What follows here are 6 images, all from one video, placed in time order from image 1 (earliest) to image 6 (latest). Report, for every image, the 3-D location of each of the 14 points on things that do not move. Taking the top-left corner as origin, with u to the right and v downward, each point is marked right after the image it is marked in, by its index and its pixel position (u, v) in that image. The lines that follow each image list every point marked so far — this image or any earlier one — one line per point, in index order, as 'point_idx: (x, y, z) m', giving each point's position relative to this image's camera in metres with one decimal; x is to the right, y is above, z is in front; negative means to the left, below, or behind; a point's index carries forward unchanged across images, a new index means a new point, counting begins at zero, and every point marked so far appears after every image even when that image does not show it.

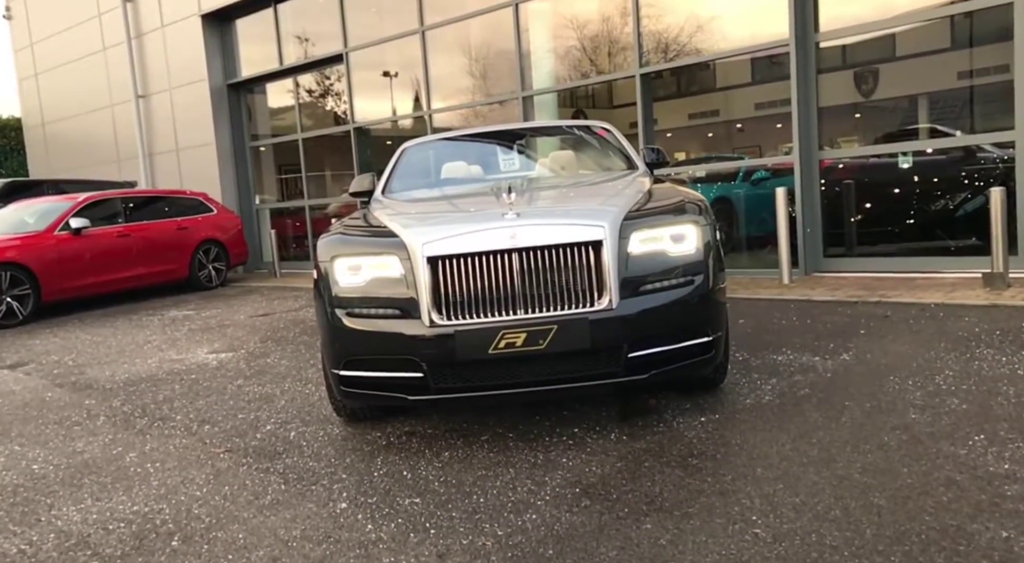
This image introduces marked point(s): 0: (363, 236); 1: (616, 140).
0: (-0.7, +0.2, +4.1) m
1: (+0.8, +1.0, +6.2) m
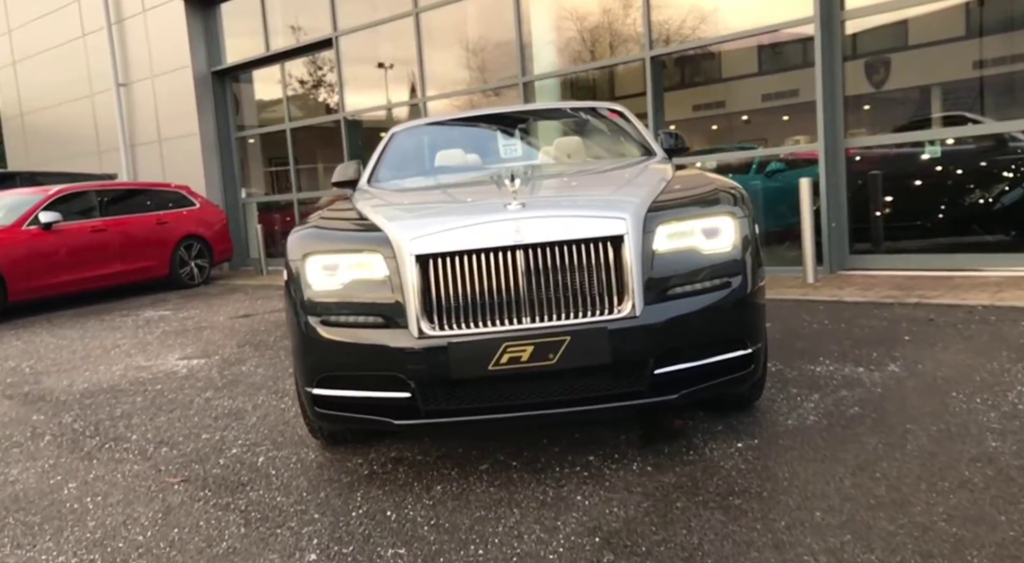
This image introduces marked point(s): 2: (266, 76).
0: (-0.7, +0.2, +3.5) m
1: (+0.8, +1.0, +5.6) m
2: (-4.2, +3.4, +14.2) m
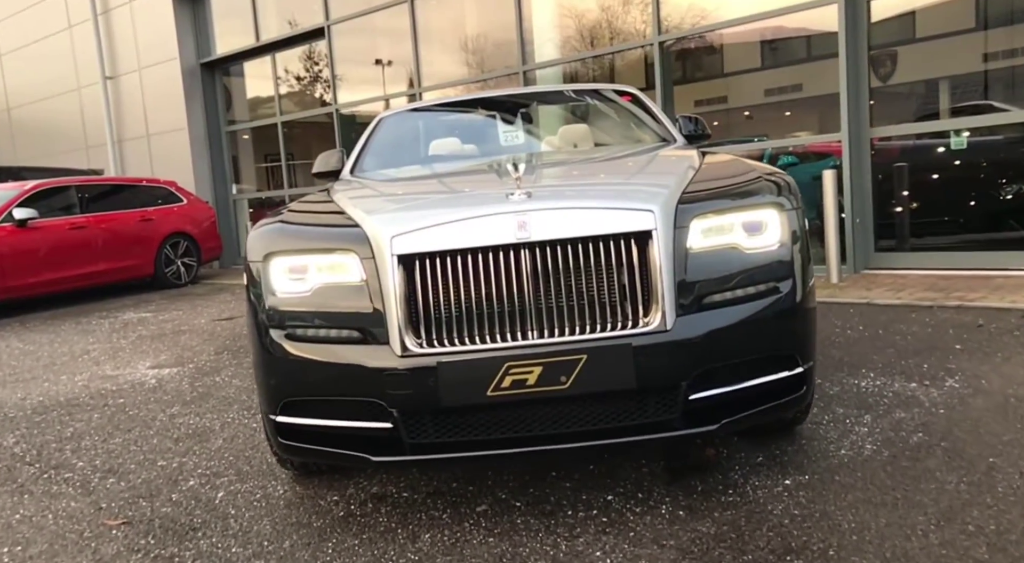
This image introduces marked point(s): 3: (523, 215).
0: (-0.7, +0.2, +3.0) m
1: (+0.8, +1.0, +5.0) m
2: (-4.1, +3.4, +13.7) m
3: (0.0, +0.2, +2.7) m
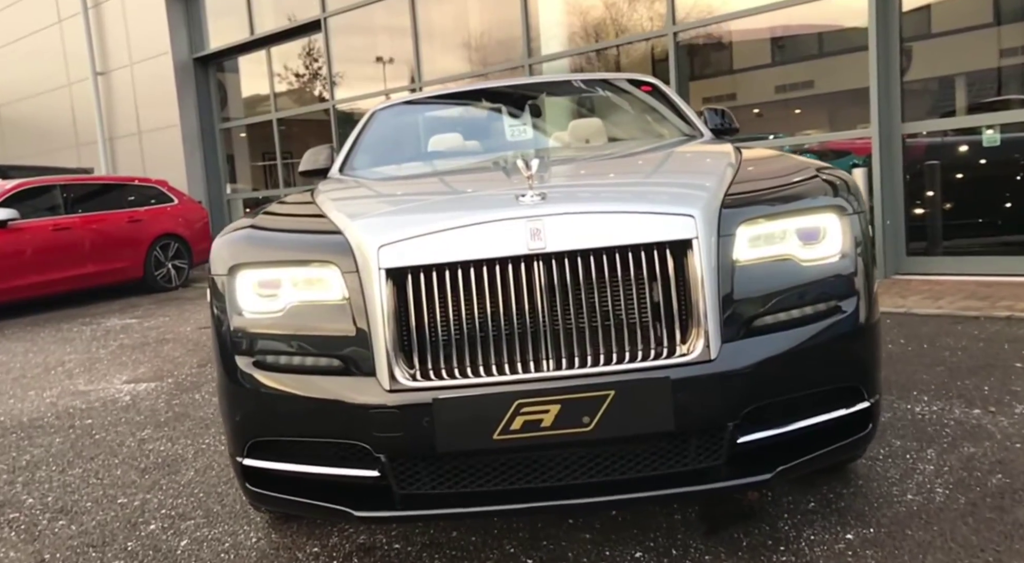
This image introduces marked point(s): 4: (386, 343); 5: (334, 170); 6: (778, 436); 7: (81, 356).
0: (-0.7, +0.2, +2.6) m
1: (+0.8, +1.0, +4.6) m
2: (-4.1, +3.4, +13.2) m
3: (+0.1, +0.2, +2.2) m
4: (-0.3, -0.2, +2.2) m
5: (-0.9, +0.6, +4.2) m
6: (+0.7, -0.4, +2.2) m
7: (-3.3, -0.6, +6.4) m
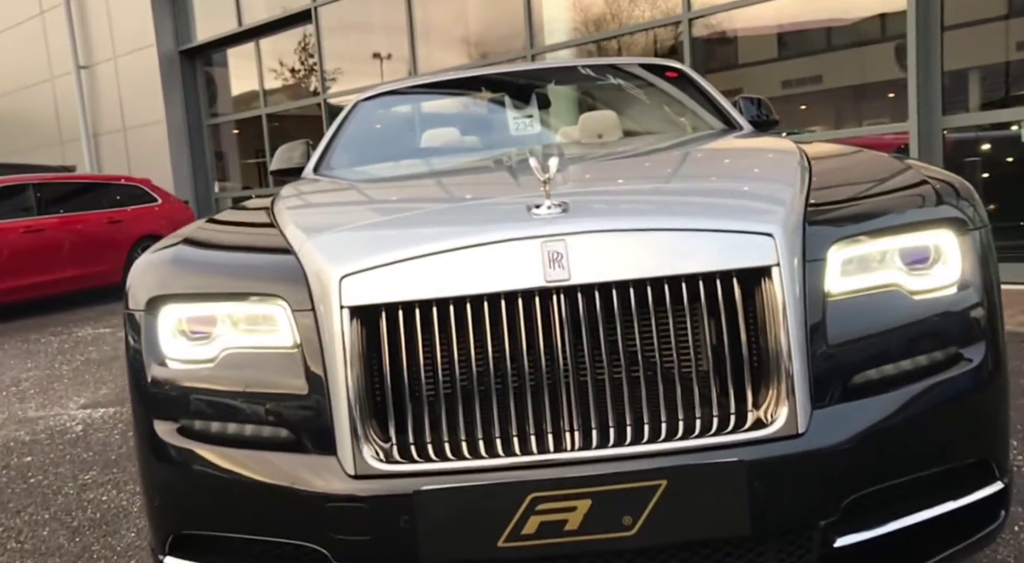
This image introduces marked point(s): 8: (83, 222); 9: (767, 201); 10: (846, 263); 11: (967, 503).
0: (-0.7, +0.1, +2.0) m
1: (+0.8, +0.9, +4.0) m
2: (-4.1, +3.4, +12.6) m
3: (+0.1, +0.1, +1.6) m
4: (-0.3, -0.2, +1.6) m
5: (-0.9, +0.5, +3.6) m
6: (+0.7, -0.5, +1.6) m
7: (-3.3, -0.6, +5.8) m
8: (-4.9, +0.7, +9.6) m
9: (+0.5, +0.2, +1.8) m
10: (+0.7, 0.0, +1.7) m
11: (+0.9, -0.4, +1.7) m
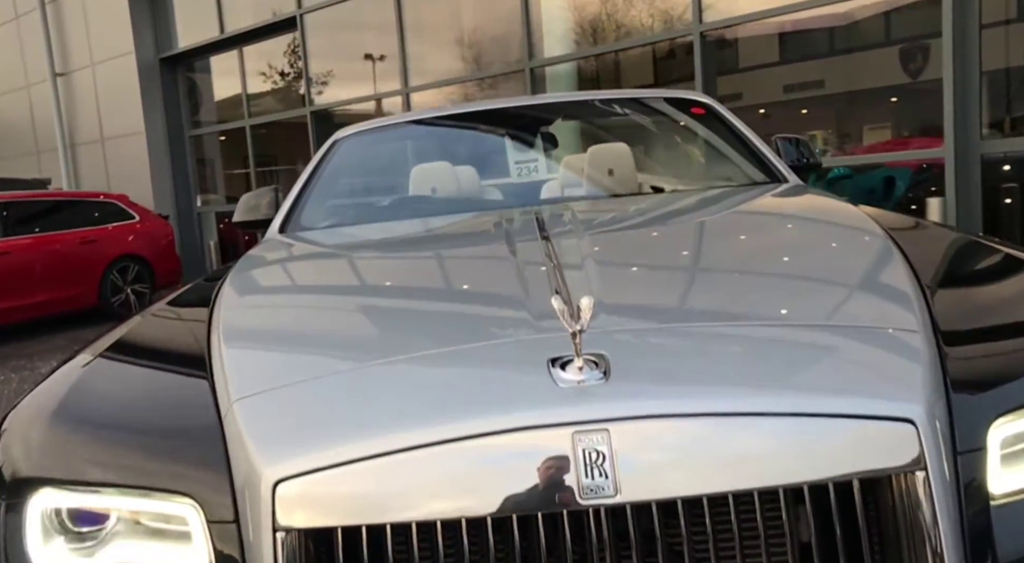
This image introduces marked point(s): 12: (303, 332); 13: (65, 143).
0: (-0.6, -0.2, +1.4) m
1: (+0.9, +0.6, +3.5) m
2: (-4.1, +3.1, +12.1) m
3: (+0.1, -0.2, +1.1) m
4: (-0.3, -0.5, +1.1) m
5: (-0.9, +0.2, +3.1) m
6: (+0.7, -0.8, +1.1) m
7: (-3.3, -0.9, +5.3) m
8: (-4.9, +0.4, +9.0) m
9: (+0.5, -0.1, +1.2) m
10: (+0.7, -0.2, +1.2) m
11: (+0.9, -0.7, +1.2) m
12: (-0.4, -0.1, +1.5) m
13: (-7.1, +2.2, +13.3) m
